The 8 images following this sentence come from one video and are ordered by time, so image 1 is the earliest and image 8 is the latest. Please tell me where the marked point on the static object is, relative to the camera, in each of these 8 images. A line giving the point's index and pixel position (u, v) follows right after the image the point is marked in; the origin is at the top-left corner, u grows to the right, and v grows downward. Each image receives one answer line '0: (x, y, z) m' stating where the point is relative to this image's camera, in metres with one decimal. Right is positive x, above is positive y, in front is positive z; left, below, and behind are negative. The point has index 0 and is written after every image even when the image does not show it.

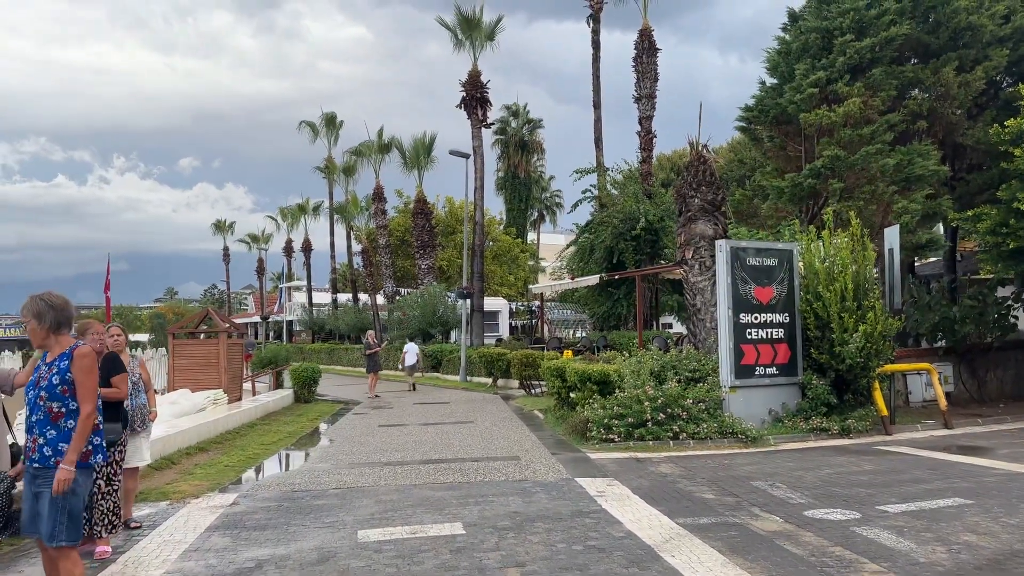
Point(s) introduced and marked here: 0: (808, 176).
0: (+5.8, +2.2, +15.7) m
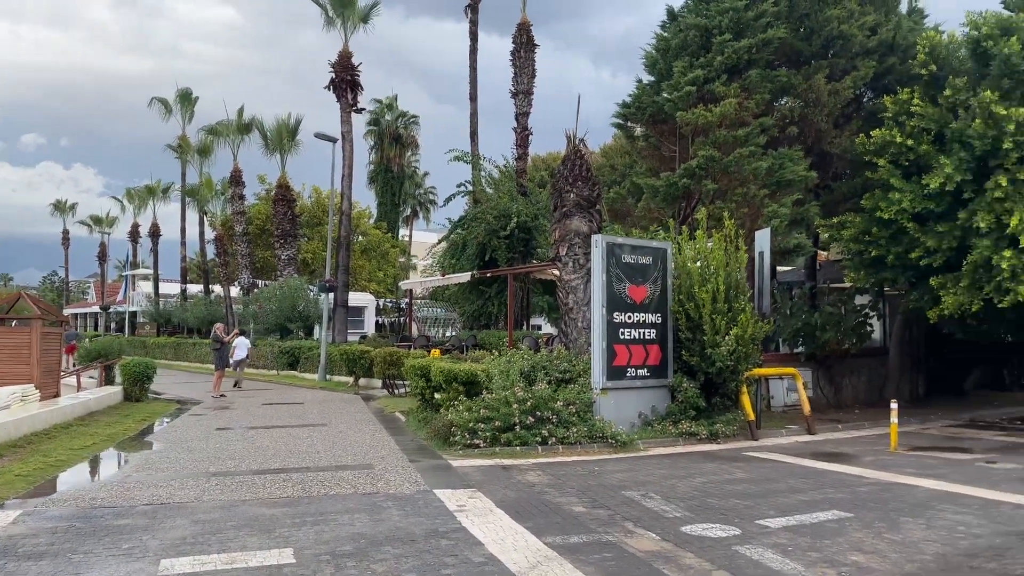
0: (+3.3, +2.1, +15.4) m
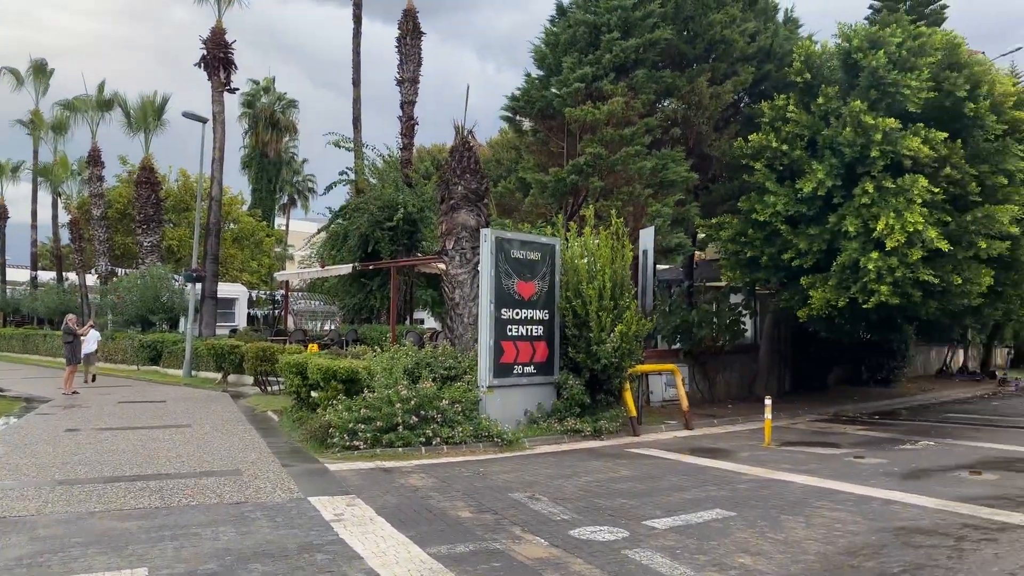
0: (+1.1, +2.2, +15.4) m
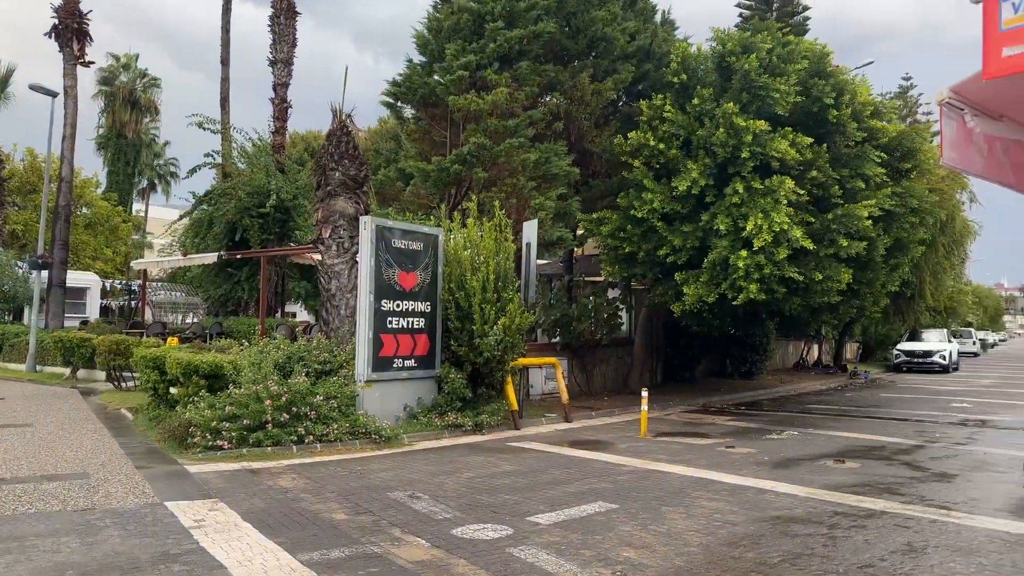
0: (-1.1, +2.4, +15.1) m
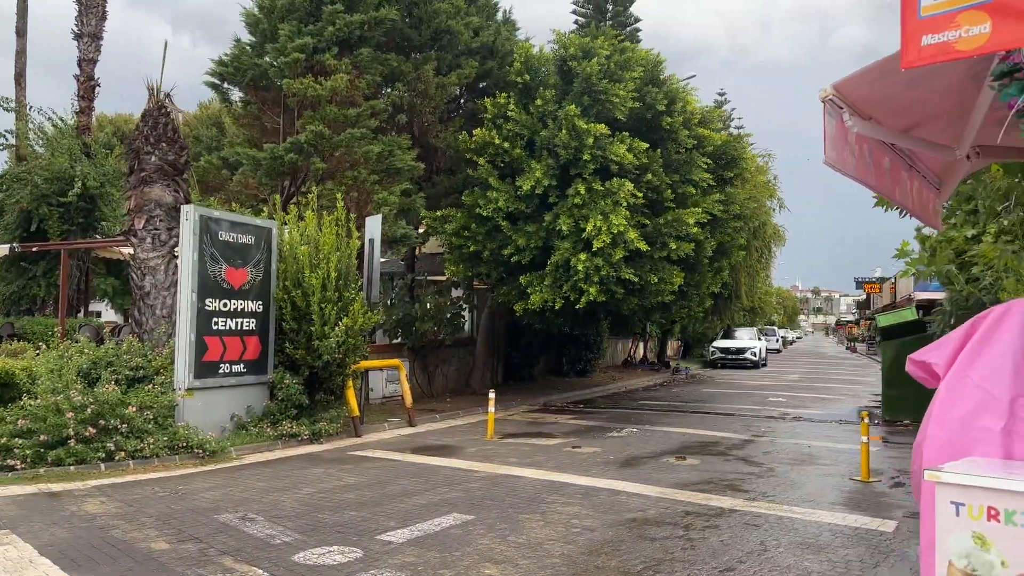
0: (-3.9, +2.4, +14.2) m
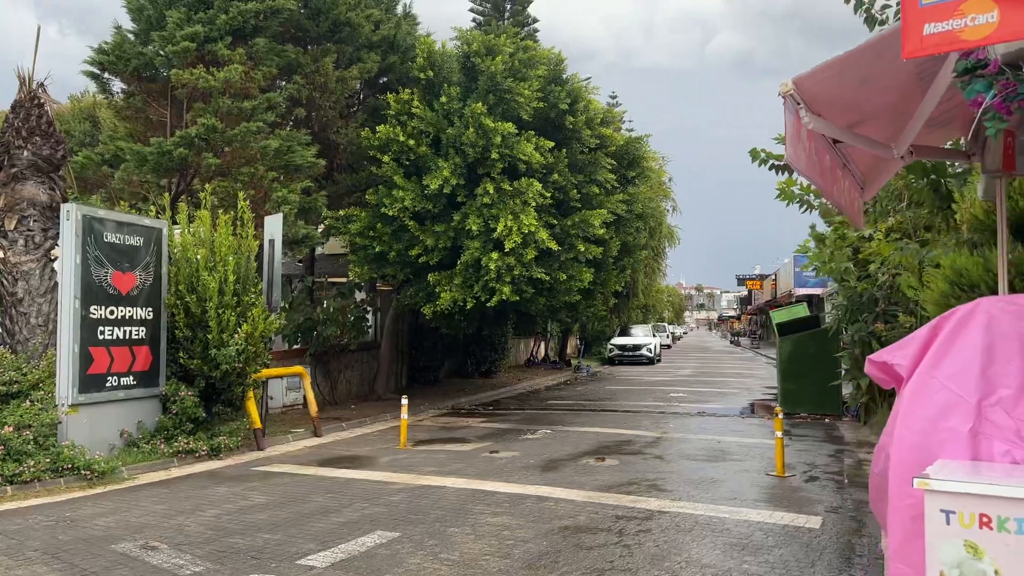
0: (-5.5, +2.3, +13.3) m
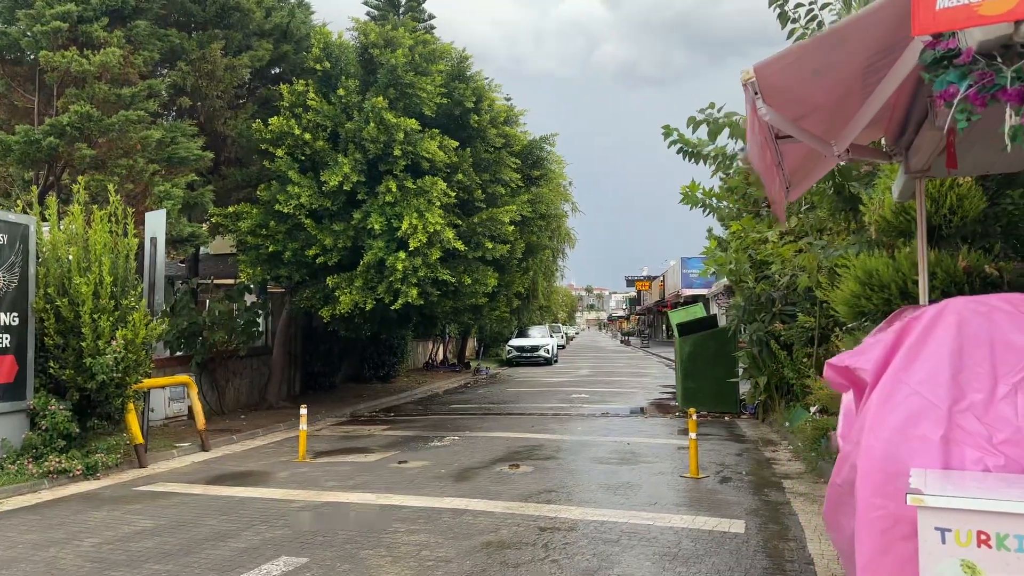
0: (-7.0, +2.3, +12.1) m
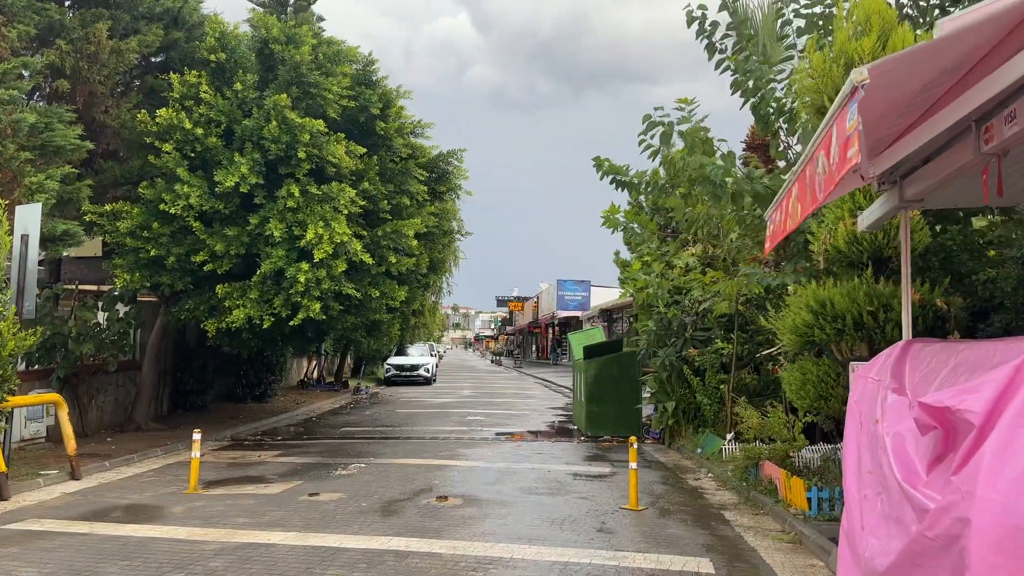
0: (-8.0, +2.3, +10.4) m
